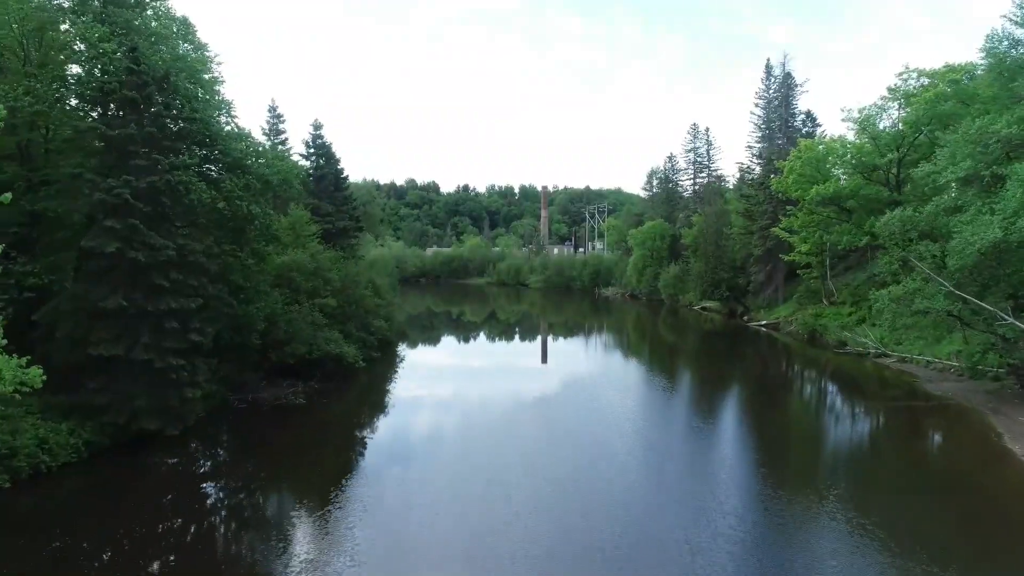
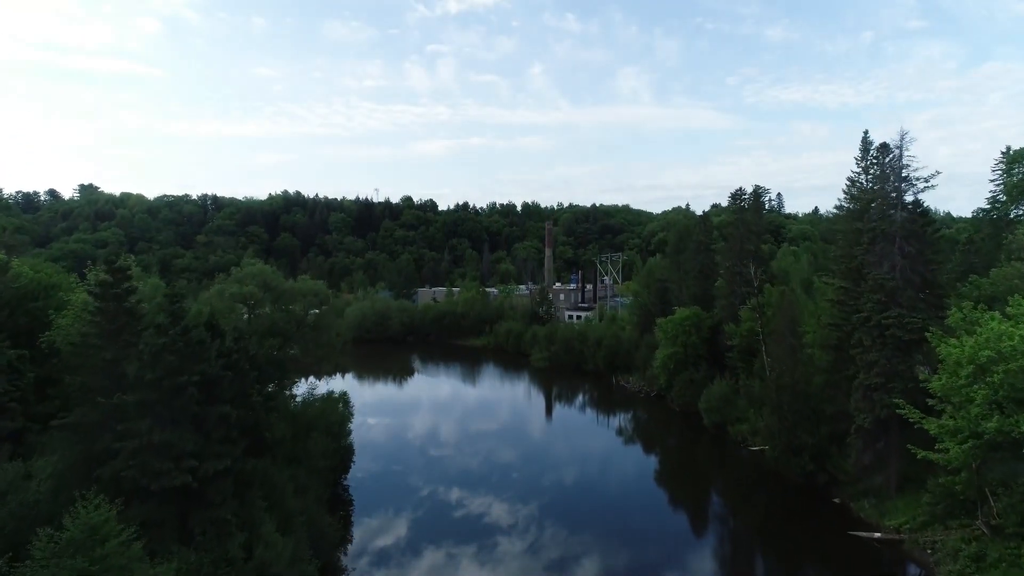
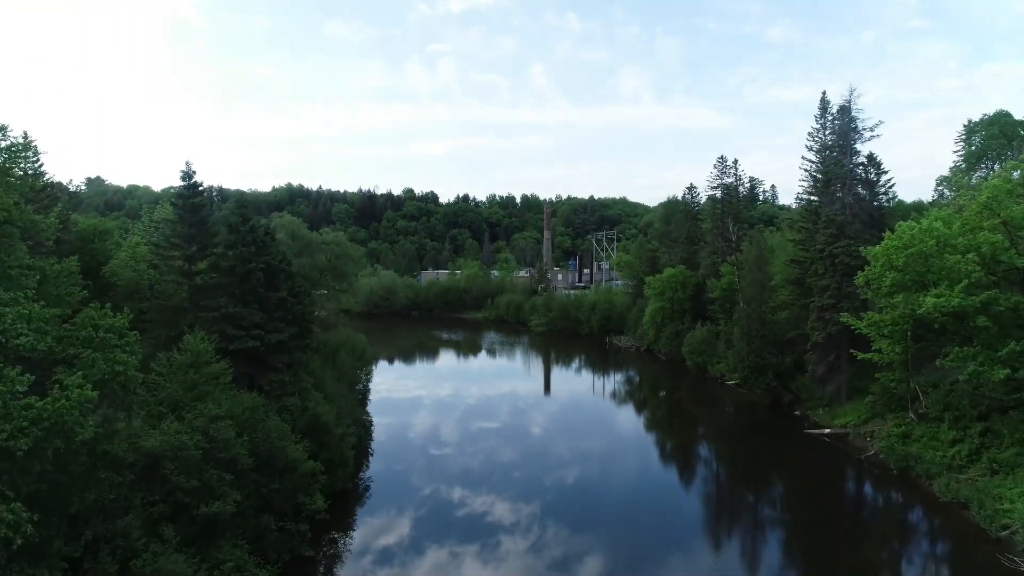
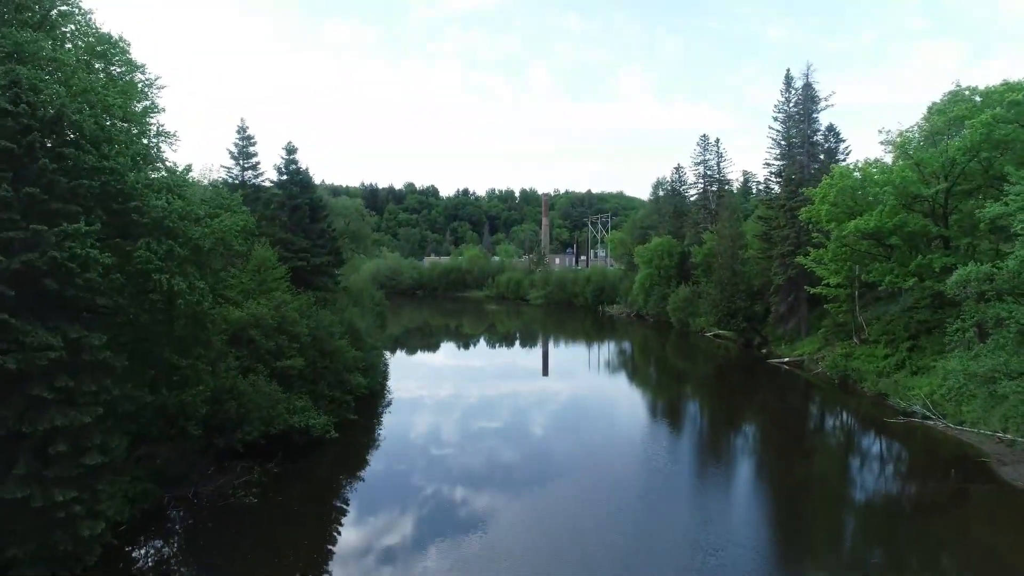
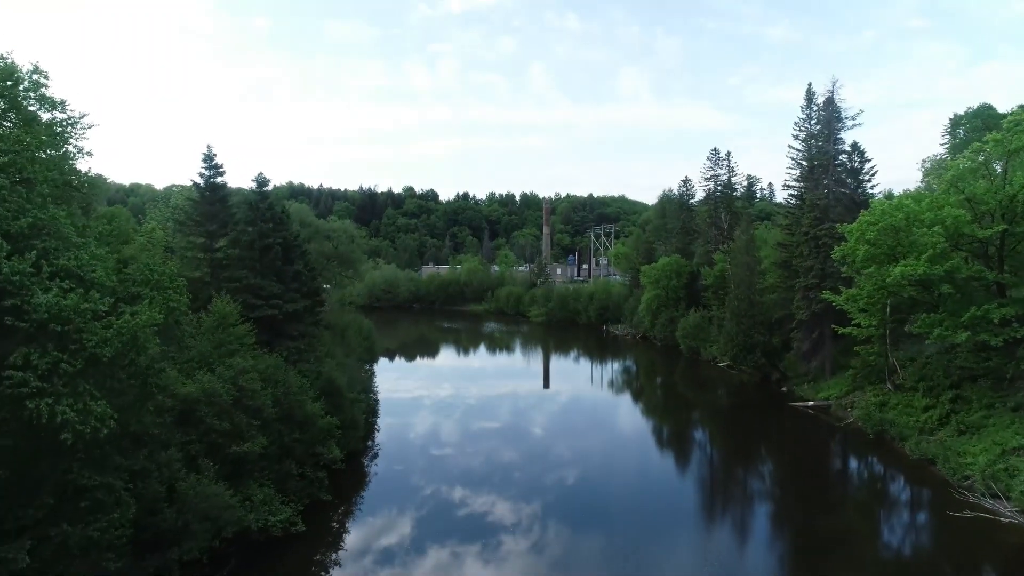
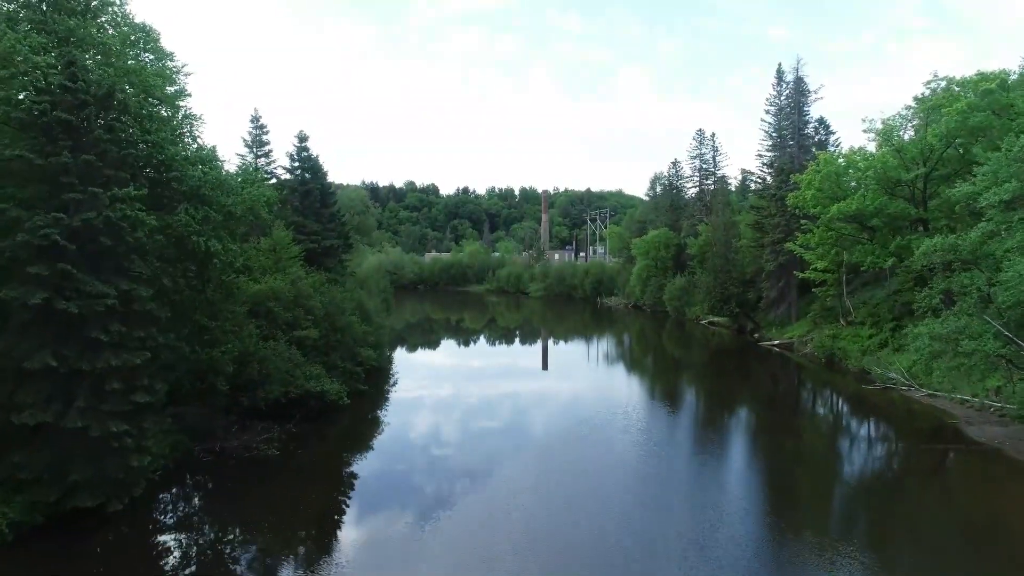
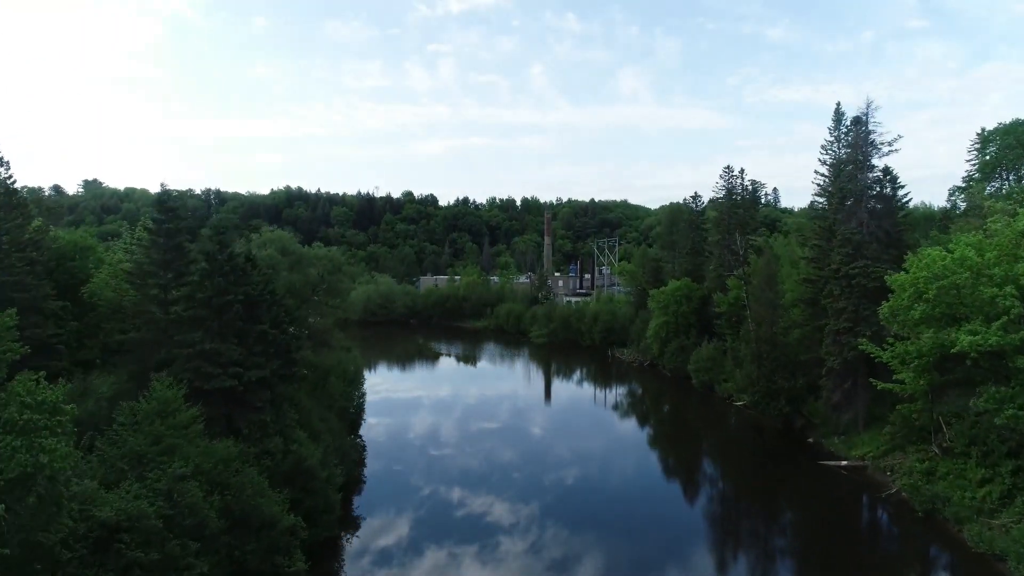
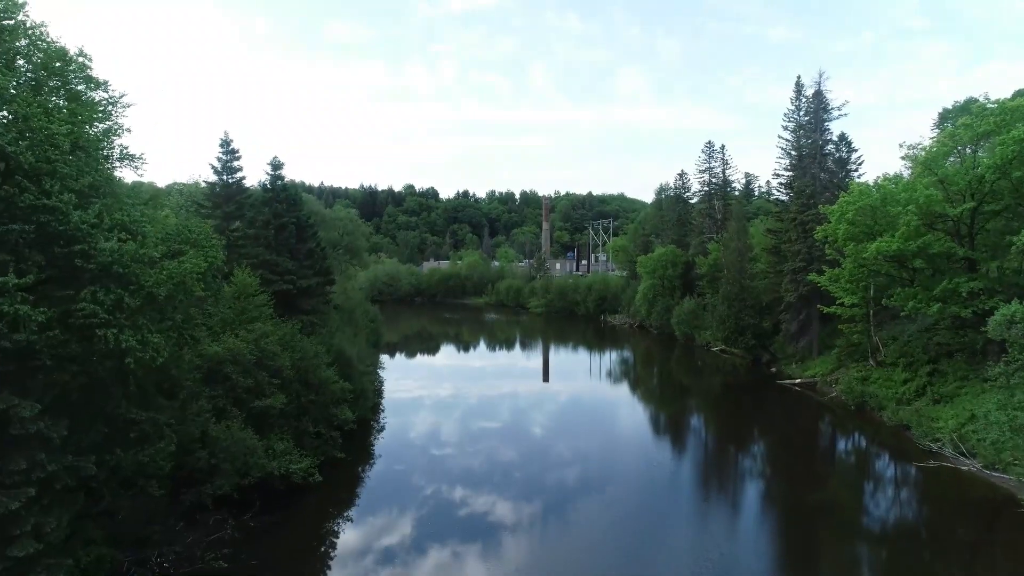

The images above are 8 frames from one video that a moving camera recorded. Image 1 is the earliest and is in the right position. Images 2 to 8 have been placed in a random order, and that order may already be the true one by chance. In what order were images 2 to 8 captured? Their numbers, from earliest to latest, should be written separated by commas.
6, 4, 8, 5, 3, 7, 2
